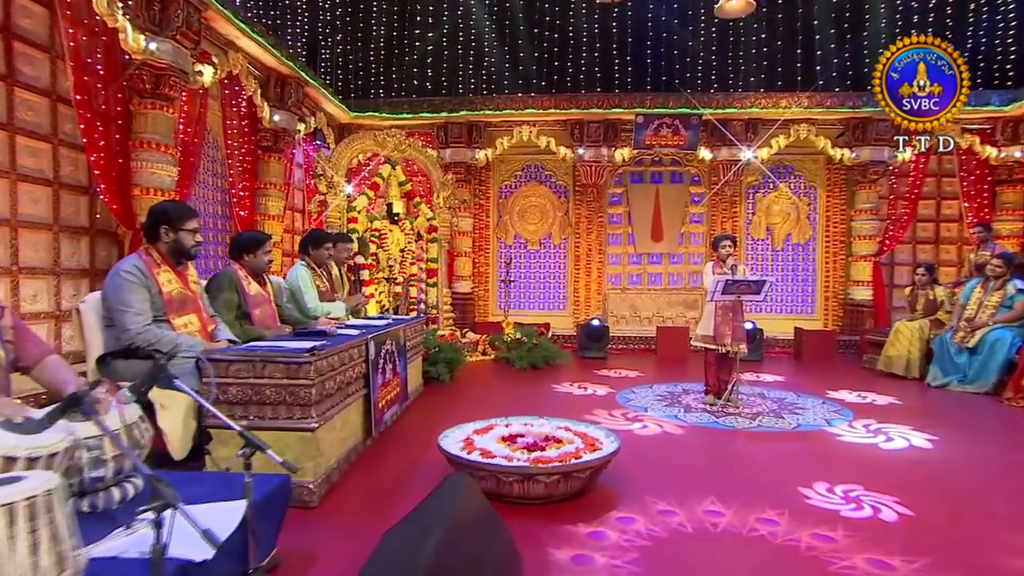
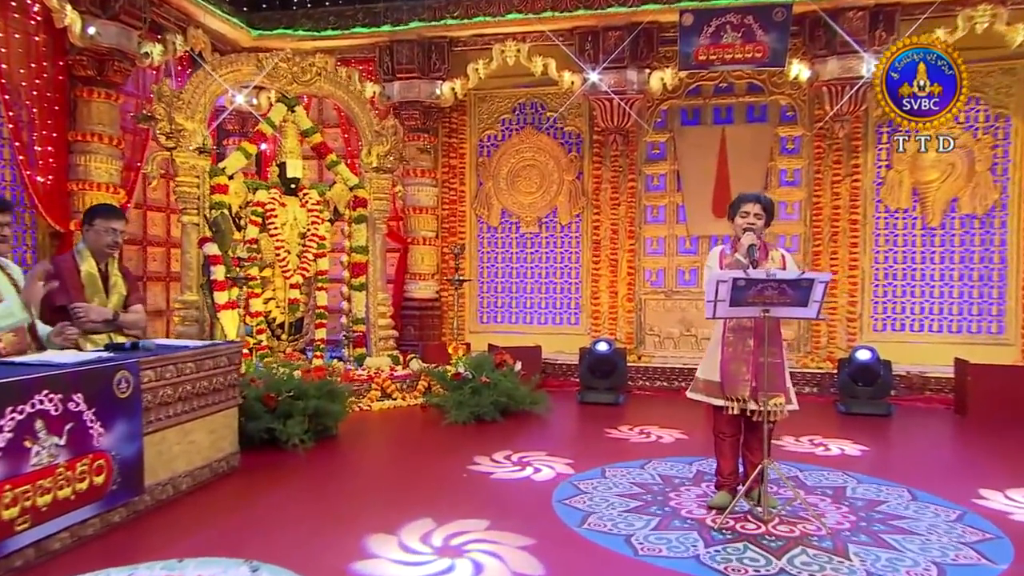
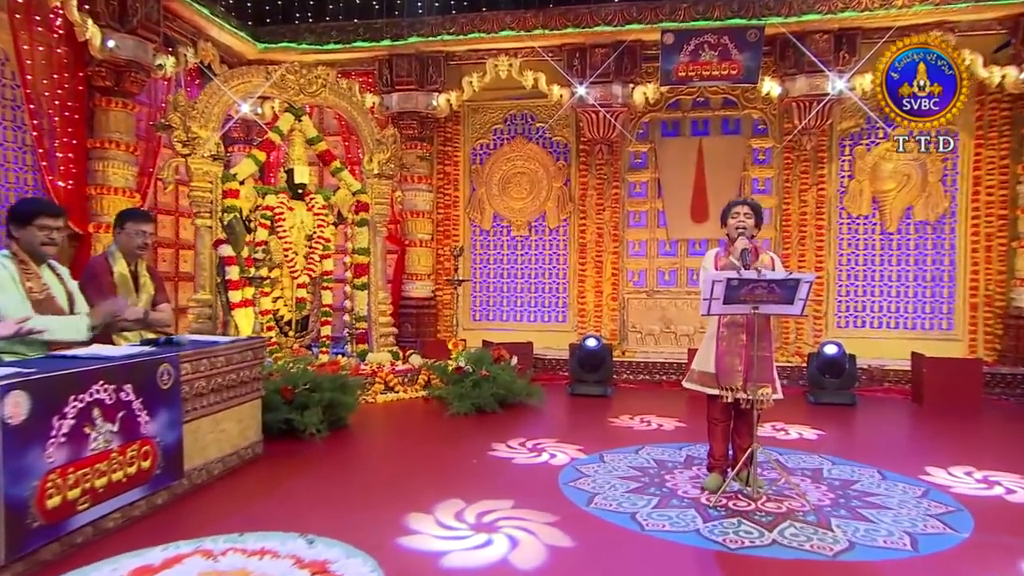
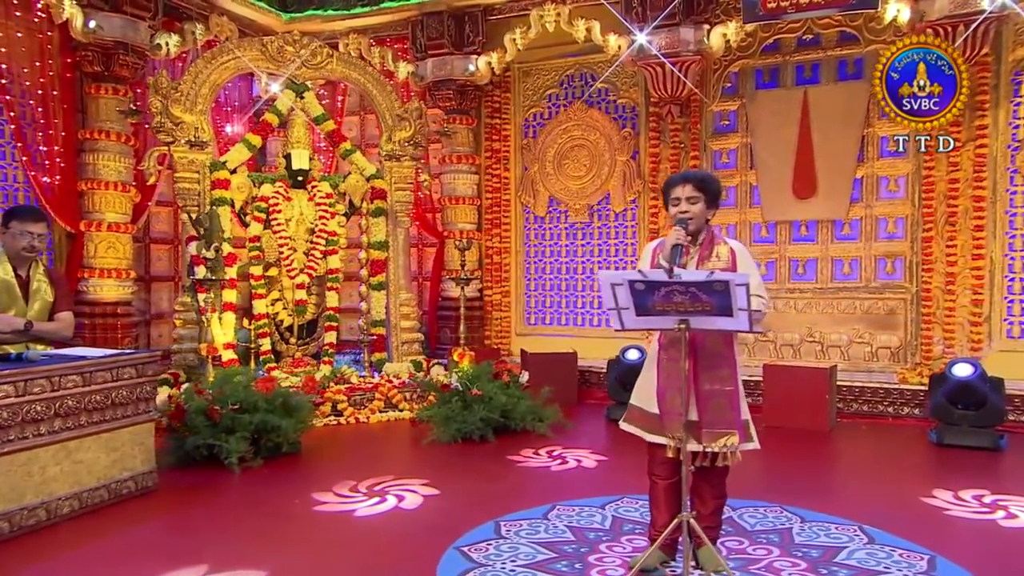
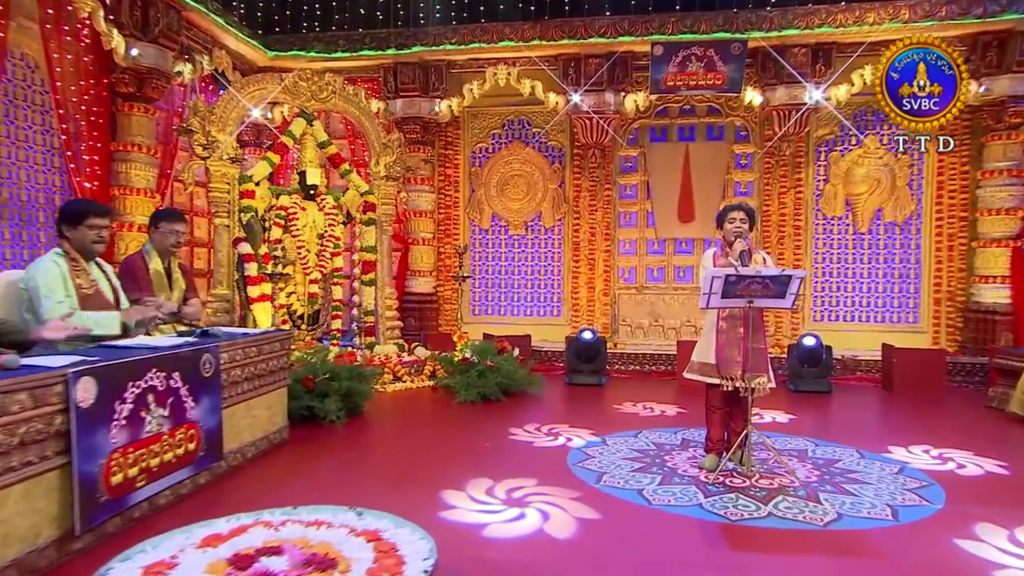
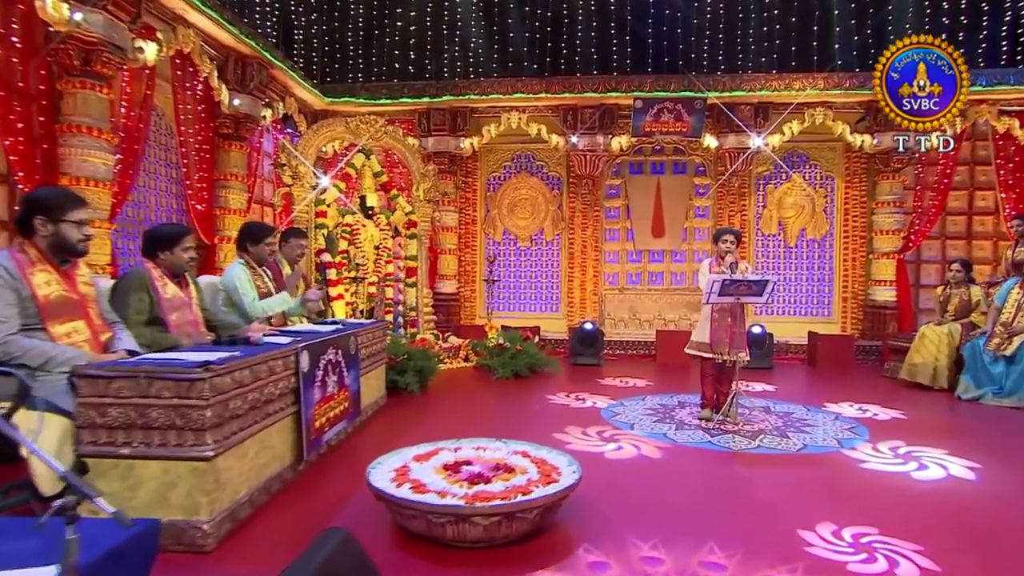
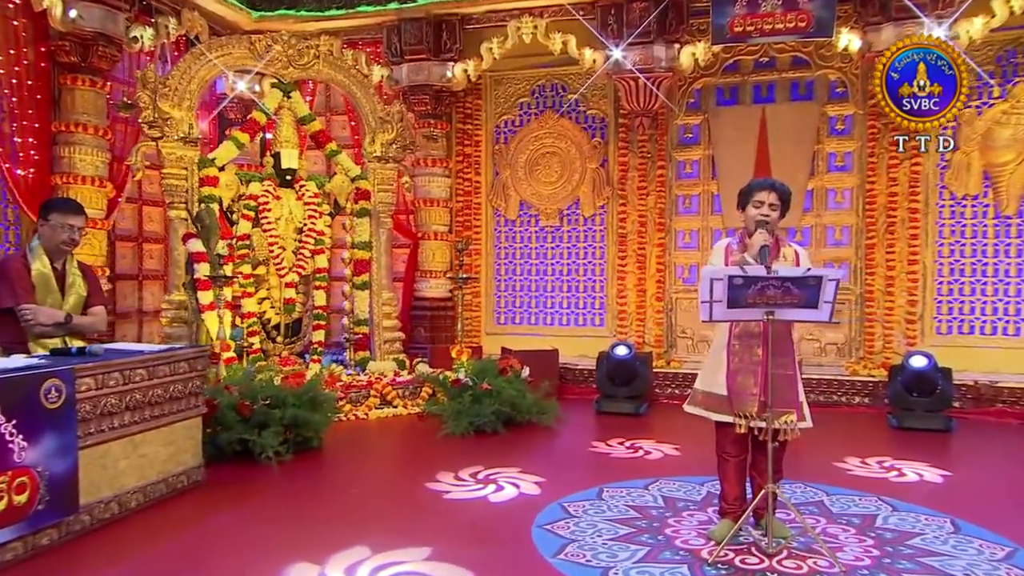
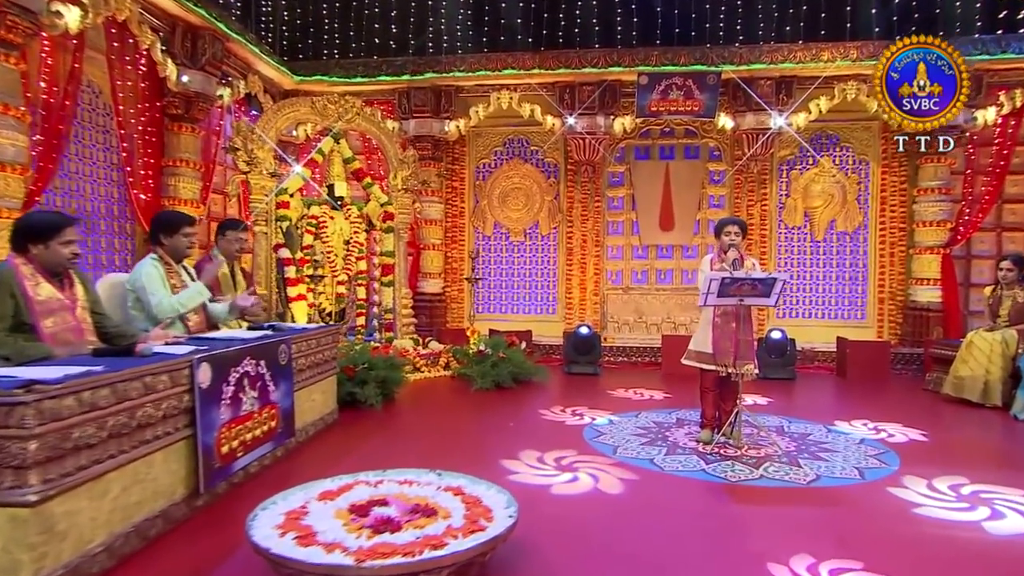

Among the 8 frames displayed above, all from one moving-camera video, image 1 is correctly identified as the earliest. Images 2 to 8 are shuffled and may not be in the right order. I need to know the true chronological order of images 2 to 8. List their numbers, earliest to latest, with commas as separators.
6, 8, 5, 3, 2, 7, 4
